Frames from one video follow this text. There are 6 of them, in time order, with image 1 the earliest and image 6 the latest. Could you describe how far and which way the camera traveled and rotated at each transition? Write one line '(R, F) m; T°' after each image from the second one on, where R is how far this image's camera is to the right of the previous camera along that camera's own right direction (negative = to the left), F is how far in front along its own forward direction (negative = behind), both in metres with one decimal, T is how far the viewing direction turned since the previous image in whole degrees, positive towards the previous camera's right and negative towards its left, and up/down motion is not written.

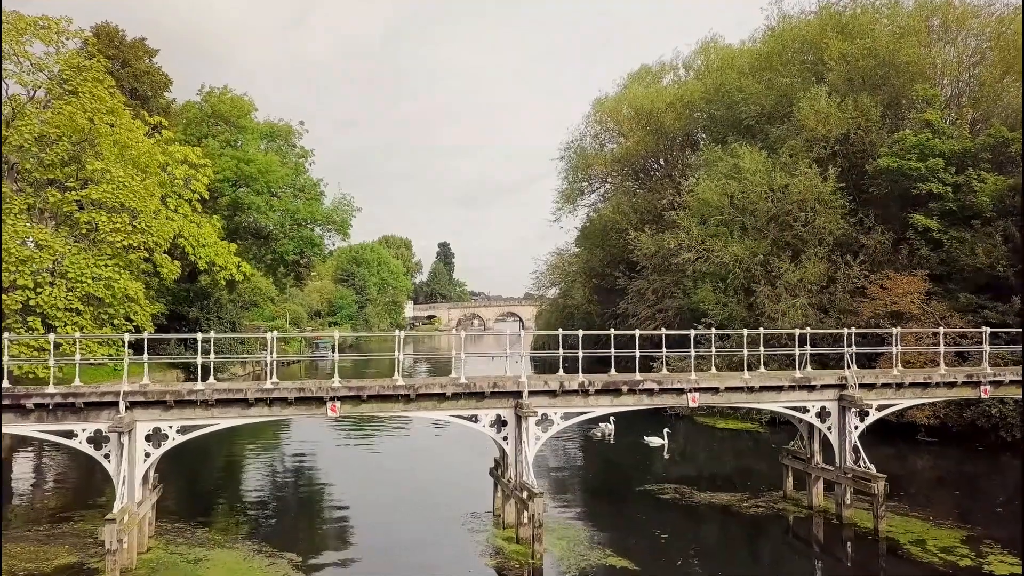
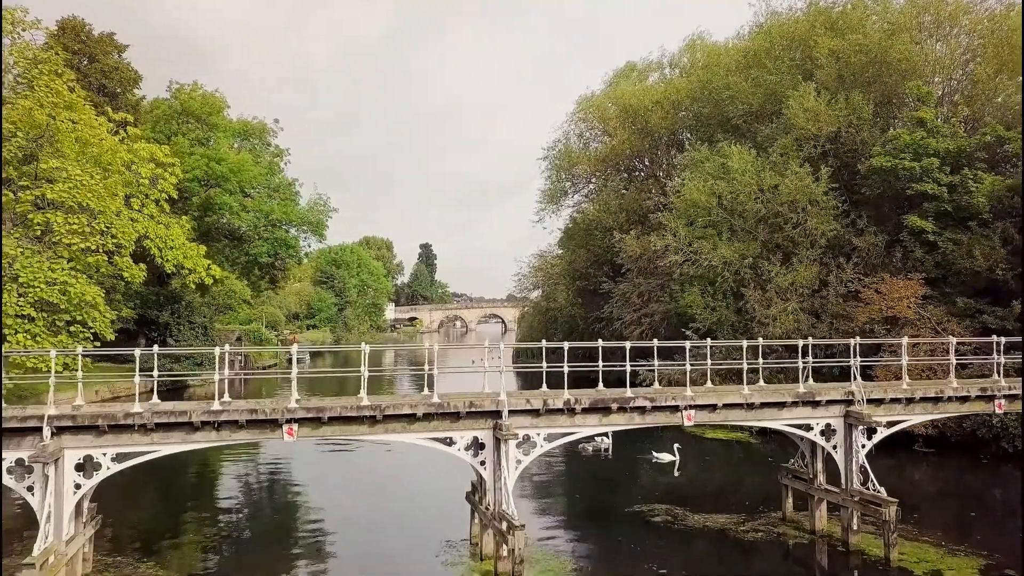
(+0.1, +0.9) m; +1°
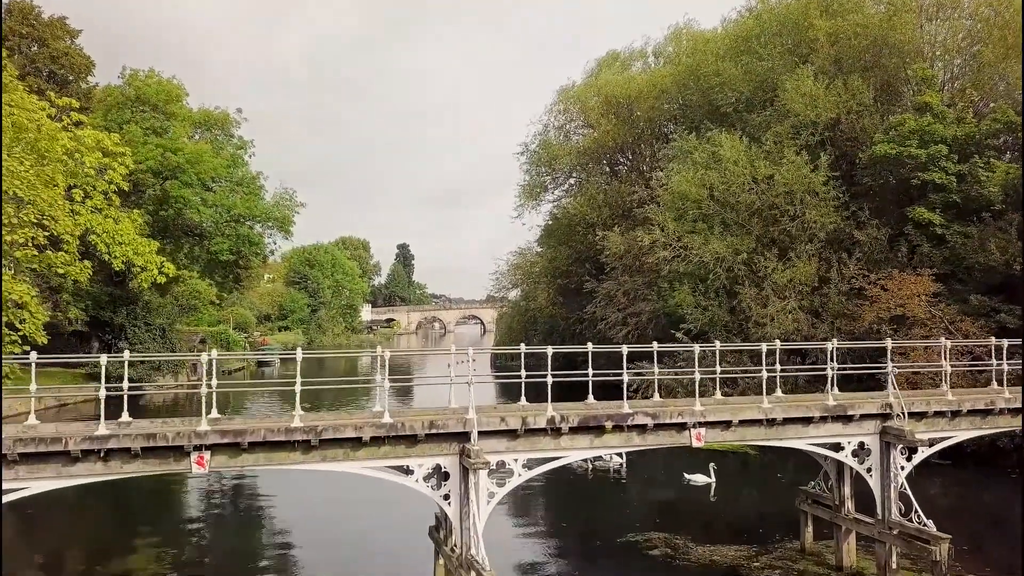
(+0.1, +1.7) m; +2°
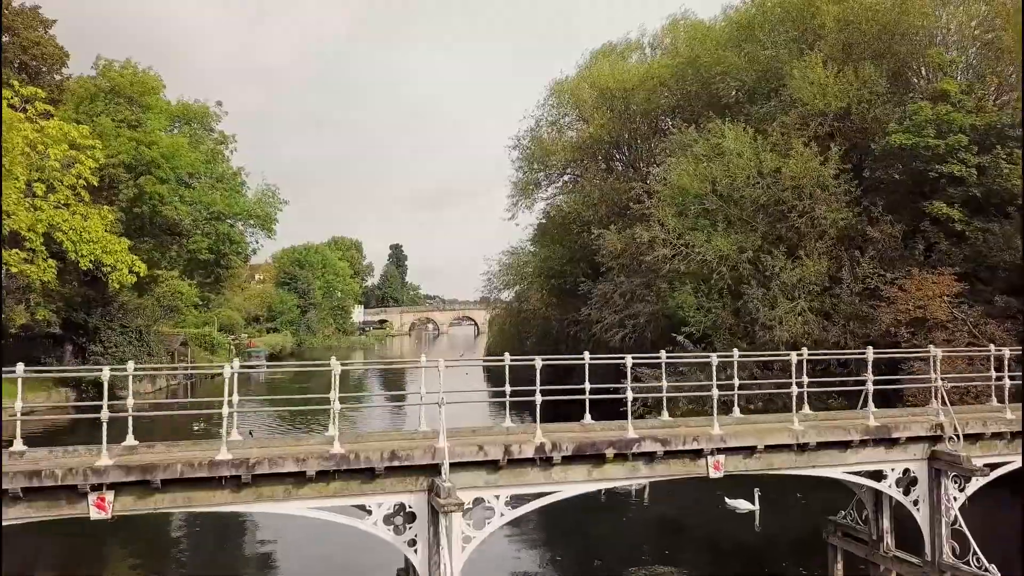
(+0.1, +1.3) m; 0°
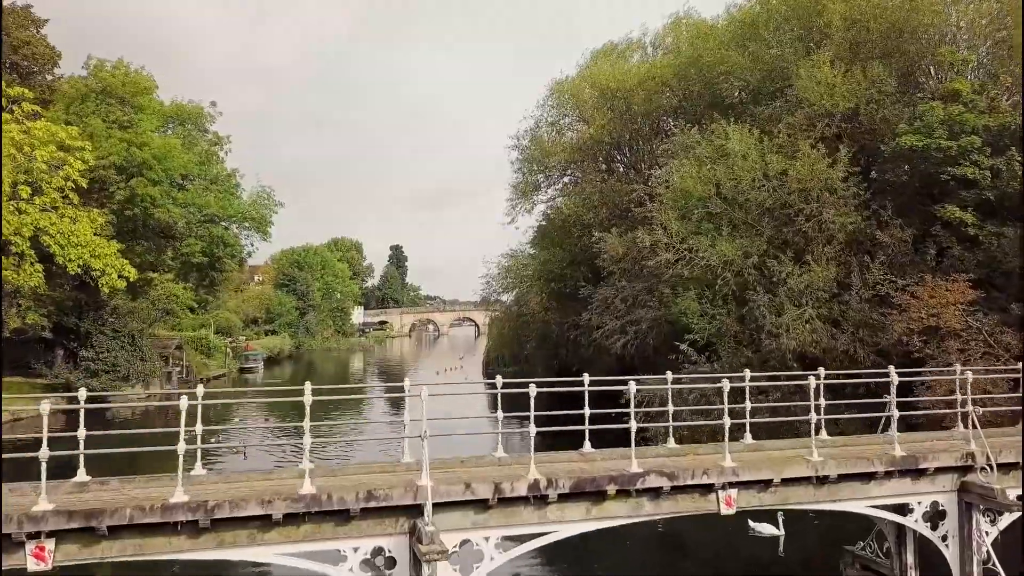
(+0.1, +0.6) m; 0°
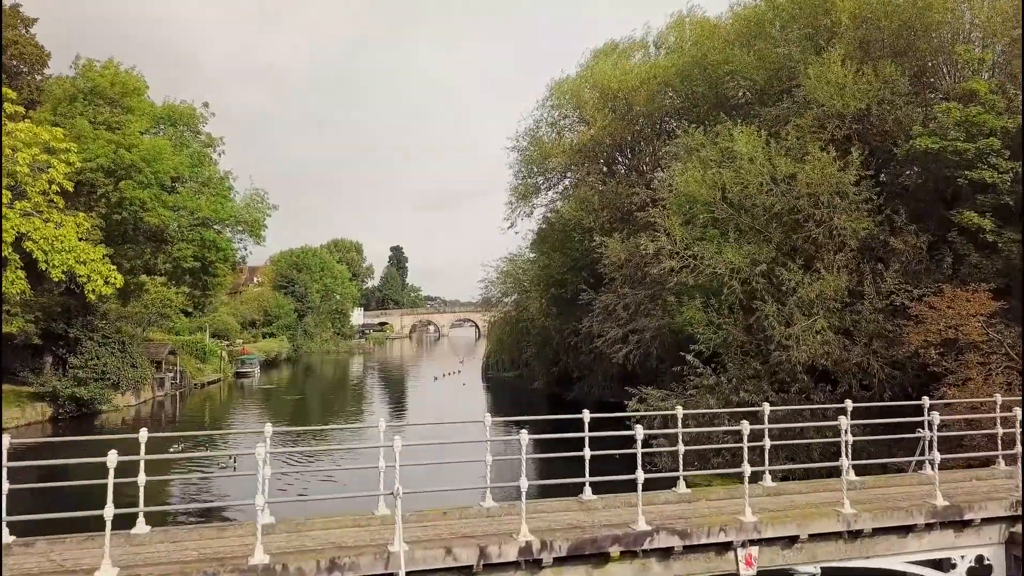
(+0.1, +0.7) m; 0°
